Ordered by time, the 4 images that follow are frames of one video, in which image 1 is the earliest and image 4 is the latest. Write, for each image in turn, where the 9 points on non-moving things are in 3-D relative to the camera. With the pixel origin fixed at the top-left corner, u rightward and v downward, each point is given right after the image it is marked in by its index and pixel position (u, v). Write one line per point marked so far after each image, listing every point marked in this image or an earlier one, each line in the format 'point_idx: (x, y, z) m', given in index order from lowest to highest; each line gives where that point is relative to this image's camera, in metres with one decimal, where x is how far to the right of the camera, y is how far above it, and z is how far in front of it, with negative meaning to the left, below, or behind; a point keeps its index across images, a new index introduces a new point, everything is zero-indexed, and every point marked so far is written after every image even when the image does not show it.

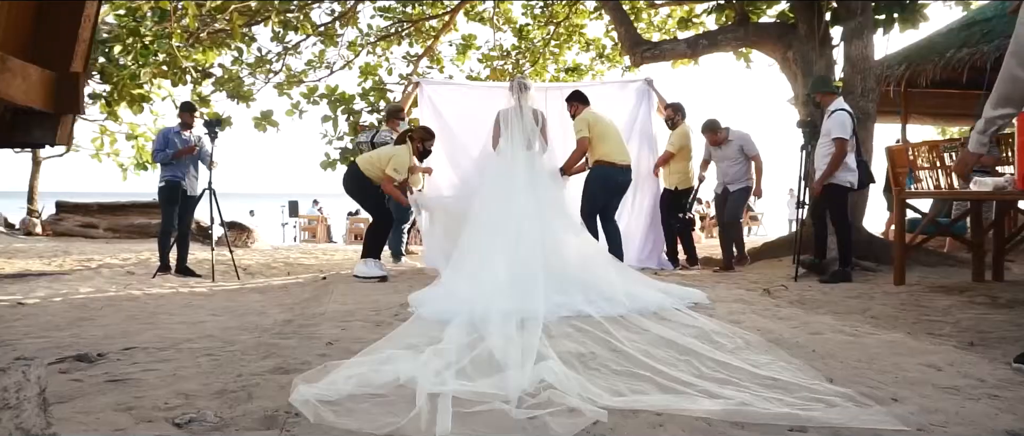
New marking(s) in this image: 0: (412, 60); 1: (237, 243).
0: (-1.4, +2.2, +10.3) m
1: (-4.1, -0.4, +10.8) m
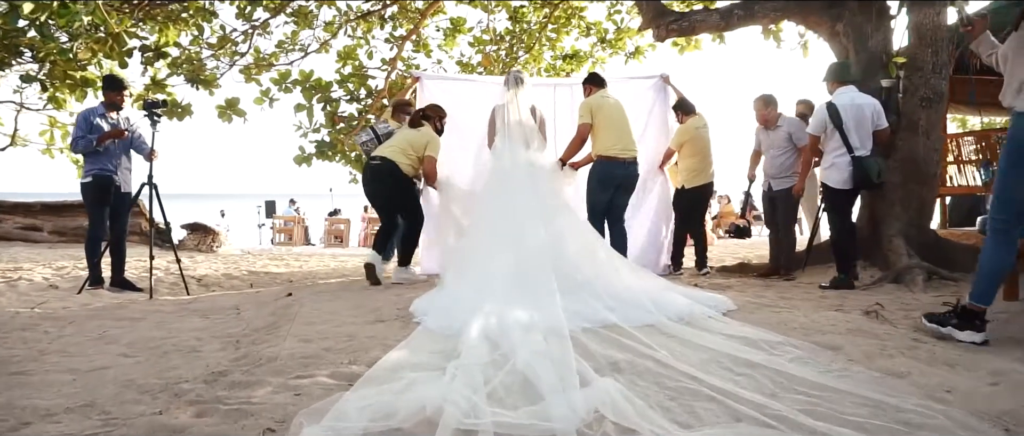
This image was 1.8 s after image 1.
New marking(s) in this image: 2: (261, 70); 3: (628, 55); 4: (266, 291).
0: (-1.5, +2.2, +9.2) m
1: (-4.2, -0.4, +9.7) m
2: (-2.9, +1.7, +8.4) m
3: (+1.7, +2.4, +10.6) m
4: (-1.6, -0.5, +4.7) m
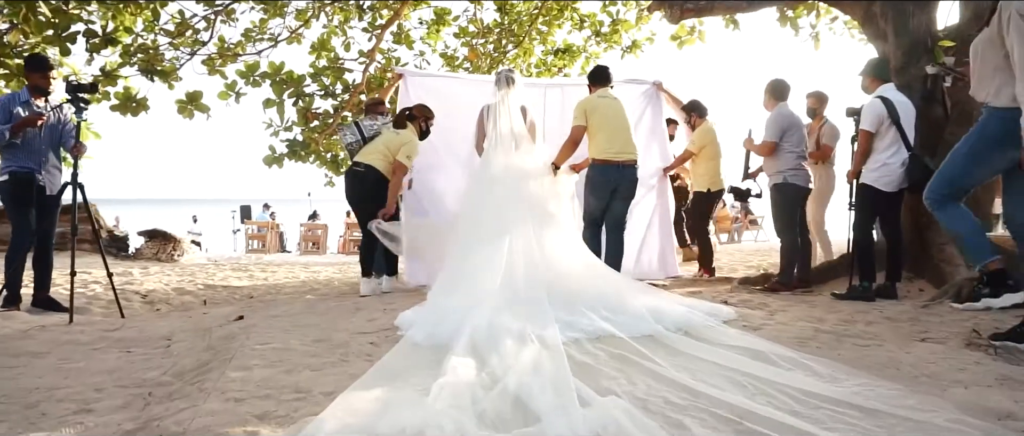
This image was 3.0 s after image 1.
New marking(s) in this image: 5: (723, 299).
0: (-1.6, +2.2, +8.5) m
1: (-4.3, -0.5, +8.9) m
2: (-3.0, +1.7, +7.6) m
3: (+1.5, +2.3, +10.0) m
4: (-1.6, -0.5, +3.9) m
5: (+1.3, -0.5, +4.5) m
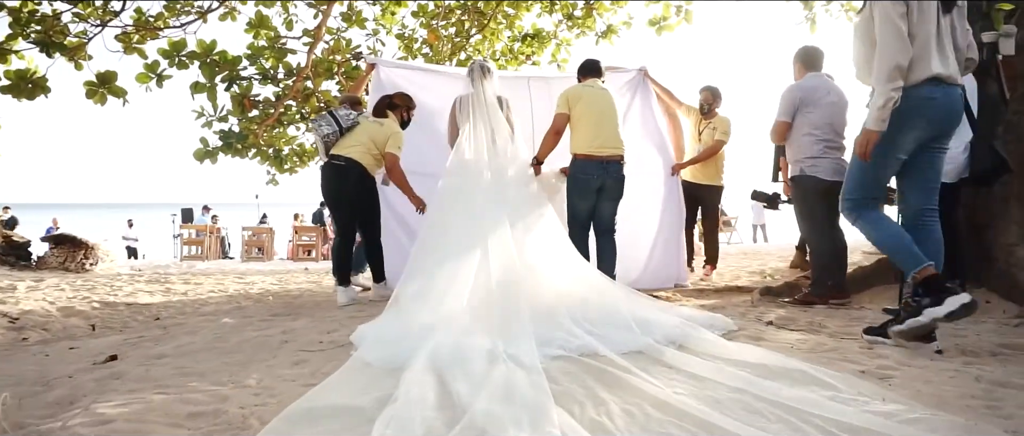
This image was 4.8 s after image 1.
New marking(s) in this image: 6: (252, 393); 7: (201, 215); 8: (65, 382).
0: (-2.0, +2.1, +7.5) m
1: (-4.7, -0.5, +7.7) m
2: (-3.3, +1.6, +6.5) m
3: (+1.1, +2.3, +9.1) m
4: (-1.7, -0.5, +2.9) m
5: (+1.2, -0.5, +3.6) m
6: (-0.7, -0.5, +2.0) m
7: (-7.1, +0.1, +16.7) m
8: (-1.3, -0.5, +2.1) m
